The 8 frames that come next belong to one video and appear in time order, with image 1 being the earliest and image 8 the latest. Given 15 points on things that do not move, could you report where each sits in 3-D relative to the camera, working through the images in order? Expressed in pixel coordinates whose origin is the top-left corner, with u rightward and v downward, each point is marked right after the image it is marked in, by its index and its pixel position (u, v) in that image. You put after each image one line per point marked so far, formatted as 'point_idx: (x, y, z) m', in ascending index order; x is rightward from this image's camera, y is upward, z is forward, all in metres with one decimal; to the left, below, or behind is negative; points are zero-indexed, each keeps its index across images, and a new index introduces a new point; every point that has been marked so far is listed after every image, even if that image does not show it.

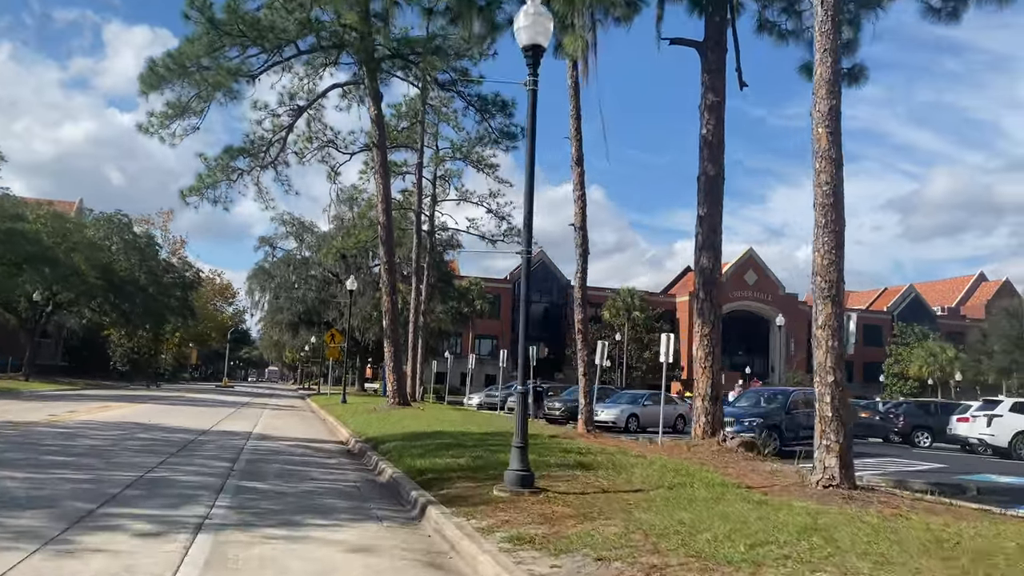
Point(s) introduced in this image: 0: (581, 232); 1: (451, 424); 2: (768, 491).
0: (+1.3, +1.1, +15.2) m
1: (-1.3, -2.9, +17.1) m
2: (+2.5, -2.0, +7.9) m
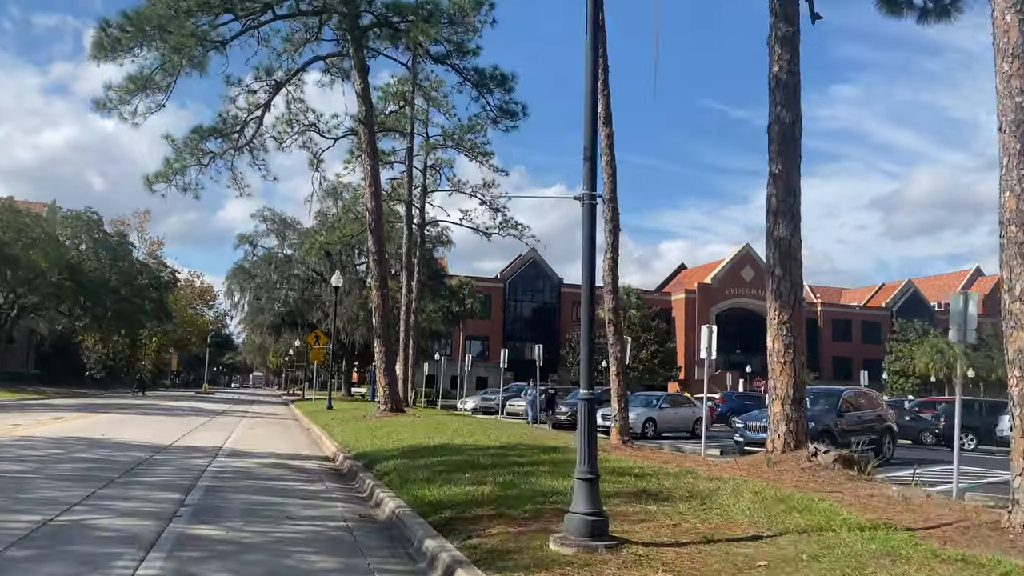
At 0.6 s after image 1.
0: (+1.6, +1.3, +12.8) m
1: (-1.1, -2.7, +14.7) m
2: (+2.9, -1.7, +5.4) m
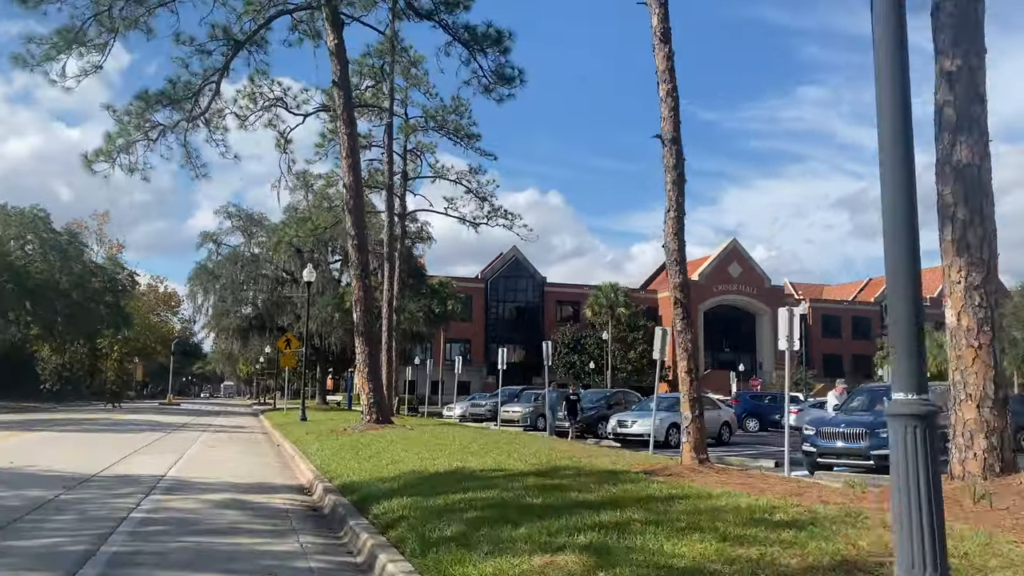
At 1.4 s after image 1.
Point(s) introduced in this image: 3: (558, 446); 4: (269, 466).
0: (+1.9, +1.7, +9.7) m
1: (-0.7, -2.4, +11.5) m
2: (+3.6, -1.3, +2.4) m
3: (+0.7, -2.5, +12.8) m
4: (-4.1, -3.0, +13.4) m
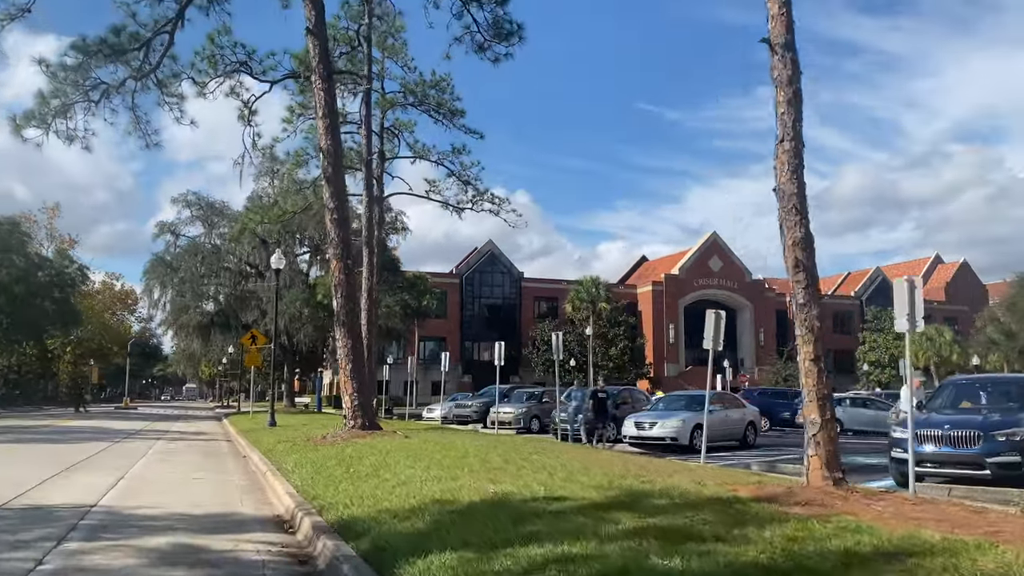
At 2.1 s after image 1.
0: (+2.4, +2.1, +7.1) m
1: (-0.2, -2.0, +8.8) m
2: (+4.4, -0.9, 0.0) m
3: (+1.1, -2.2, +10.2) m
4: (-3.7, -2.7, +10.7) m
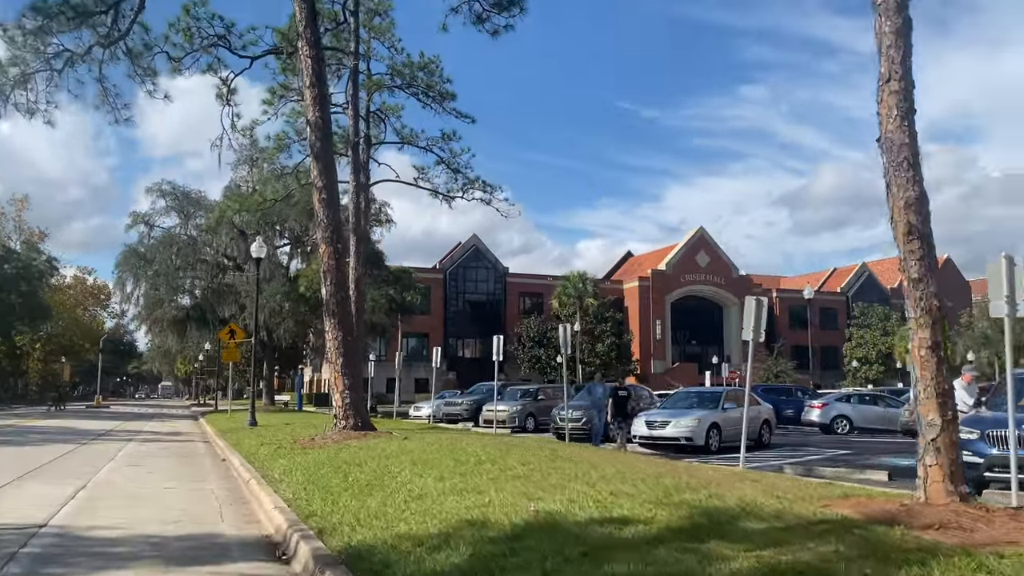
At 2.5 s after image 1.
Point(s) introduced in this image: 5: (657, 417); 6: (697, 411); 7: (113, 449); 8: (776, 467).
0: (+2.8, +2.3, +5.9) m
1: (+0.1, -1.8, +7.5) m
2: (+4.9, -0.7, -1.3) m
3: (+1.4, -1.9, +8.9) m
4: (-3.5, -2.4, +9.2) m
5: (+3.1, -2.8, +17.3) m
6: (+3.9, -2.6, +17.2) m
7: (-8.5, -3.4, +17.1) m
8: (+4.3, -2.9, +13.2) m
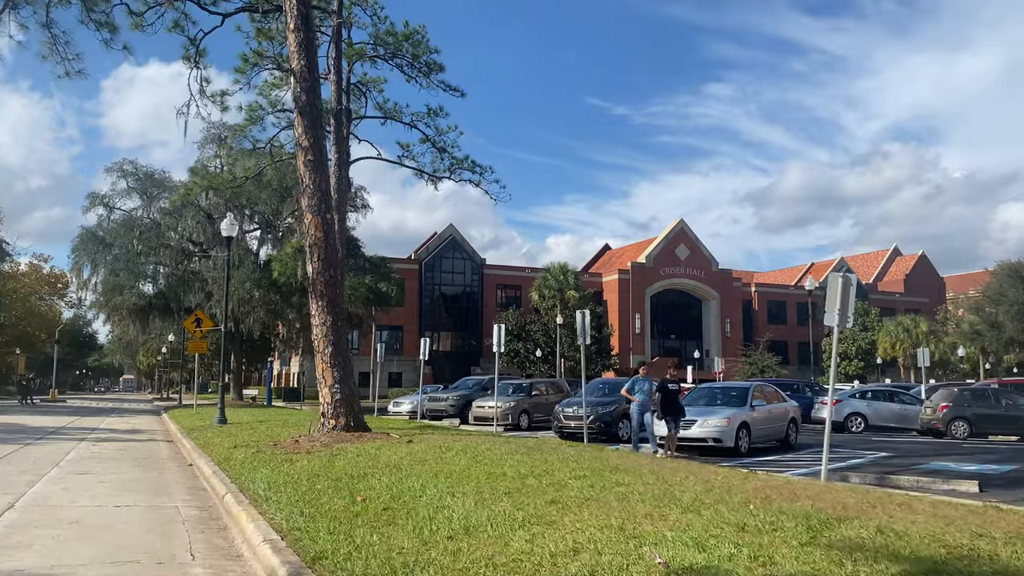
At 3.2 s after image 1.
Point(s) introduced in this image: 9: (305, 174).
0: (+3.4, +2.5, +4.1) m
1: (+0.6, -1.5, +5.6) m
2: (+5.8, -0.5, -3.0) m
3: (+1.8, -1.7, +7.1) m
4: (-3.0, -2.1, +7.2) m
5: (+3.2, -2.5, +15.5) m
6: (+4.1, -2.3, +15.5) m
7: (-8.4, -3.0, +14.9) m
8: (+4.6, -2.6, +11.5) m
9: (-3.2, +1.8, +12.5) m
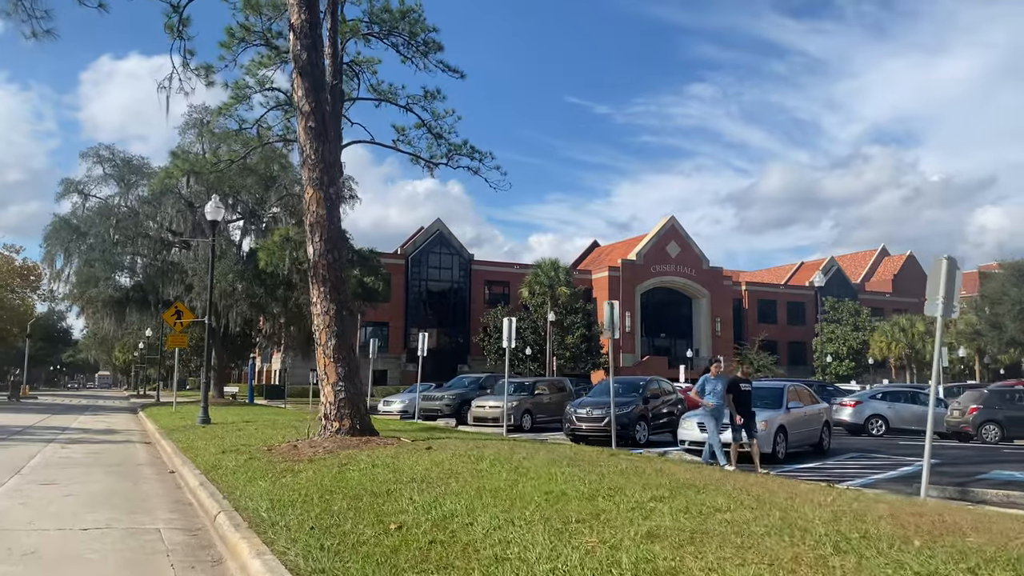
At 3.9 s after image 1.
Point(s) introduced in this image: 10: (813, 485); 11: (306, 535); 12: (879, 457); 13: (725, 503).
0: (+3.9, +2.7, +2.8) m
1: (+1.1, -1.4, +4.3) m
2: (+6.5, -0.4, -4.2) m
3: (+2.3, -1.5, +5.7) m
4: (-2.5, -1.9, +5.8) m
5: (+3.5, -2.3, +14.2) m
6: (+4.3, -2.1, +14.2) m
7: (-8.1, -2.7, +13.4) m
8: (+4.9, -2.5, +10.2) m
9: (-2.8, +2.0, +11.1) m
10: (+2.5, -1.7, +7.0) m
11: (-1.4, -1.6, +5.4) m
12: (+7.3, -3.3, +15.9) m
13: (+1.5, -1.5, +5.6) m
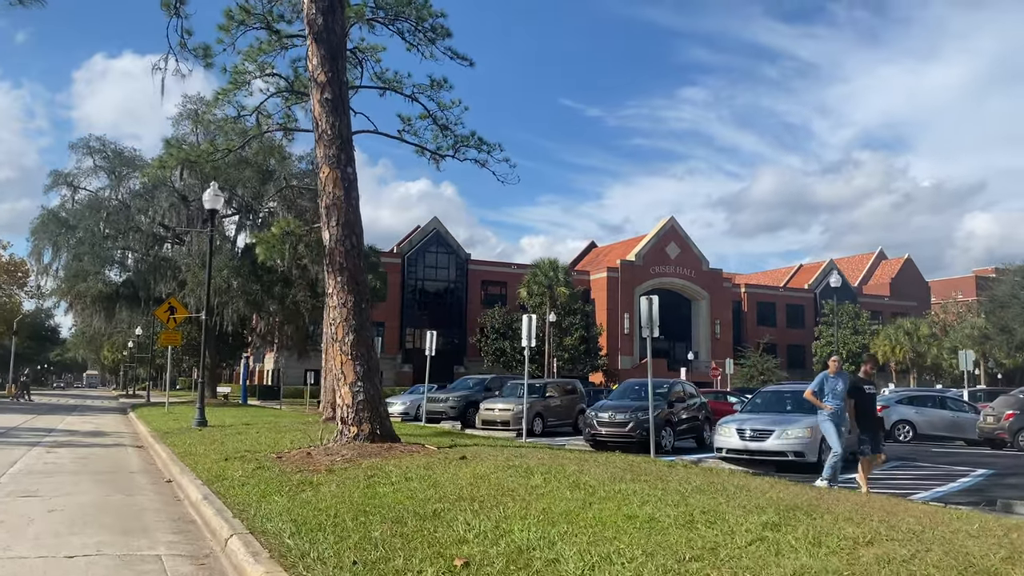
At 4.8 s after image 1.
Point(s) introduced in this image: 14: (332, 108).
0: (+4.5, +2.7, +1.8) m
1: (+1.6, -1.2, +3.2) m
2: (+7.1, -0.3, -5.2) m
3: (+2.8, -1.4, +4.7) m
4: (-2.1, -1.8, +4.7) m
5: (+3.9, -2.2, +13.2) m
6: (+4.7, -2.1, +13.2) m
7: (-7.7, -2.6, +12.2) m
8: (+5.4, -2.4, +9.2) m
9: (-2.4, +2.1, +10.0) m
10: (+3.0, -1.6, +6.0) m
11: (-0.9, -1.5, +4.3) m
12: (+7.6, -3.3, +14.9) m
13: (+2.0, -1.4, +4.6) m
14: (-2.2, +2.2, +10.0) m
